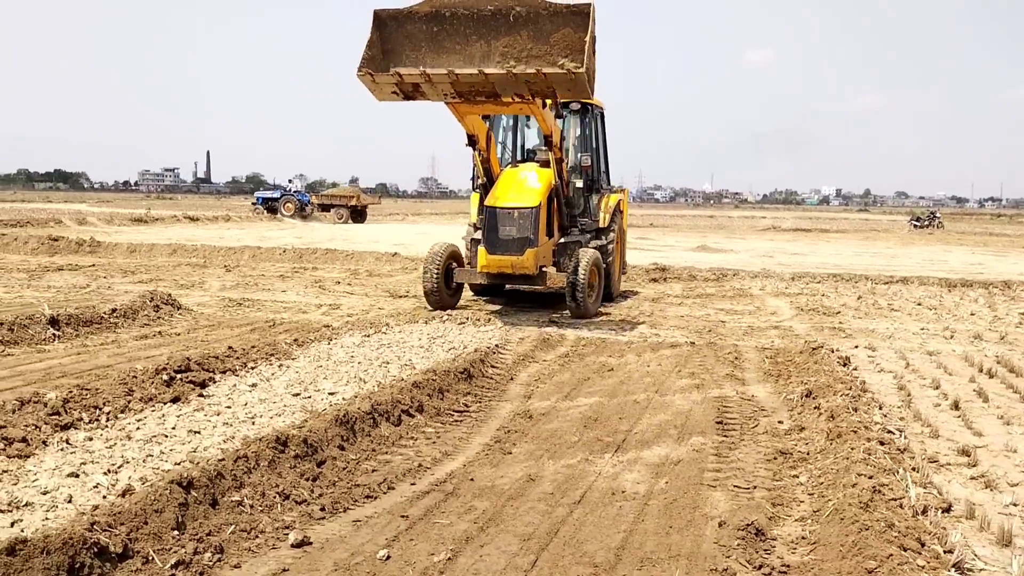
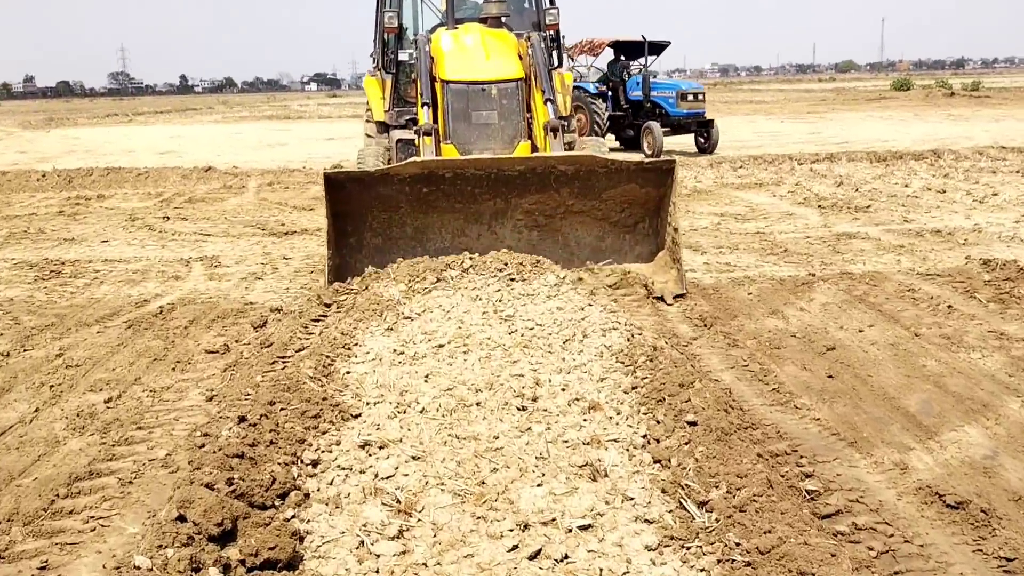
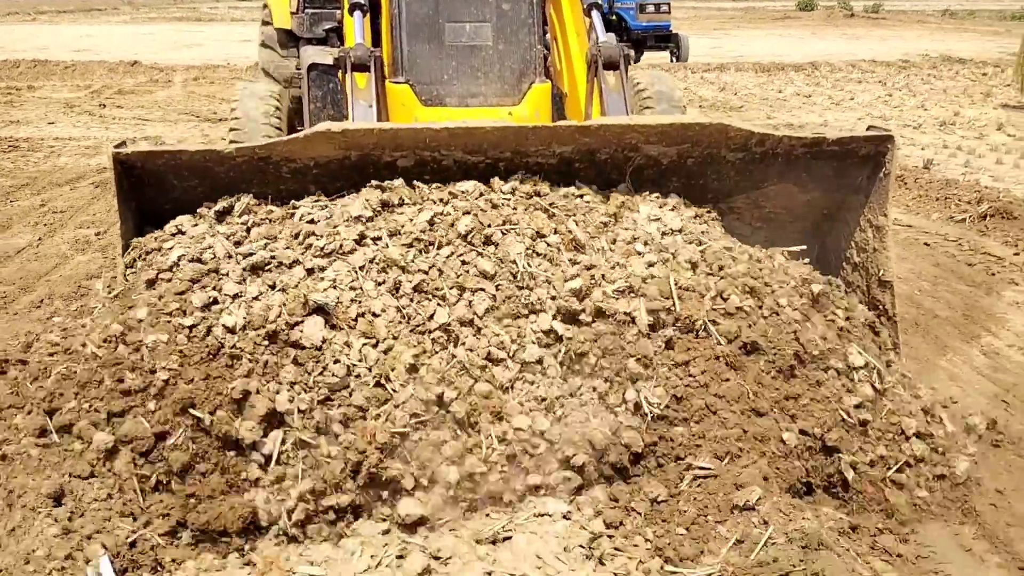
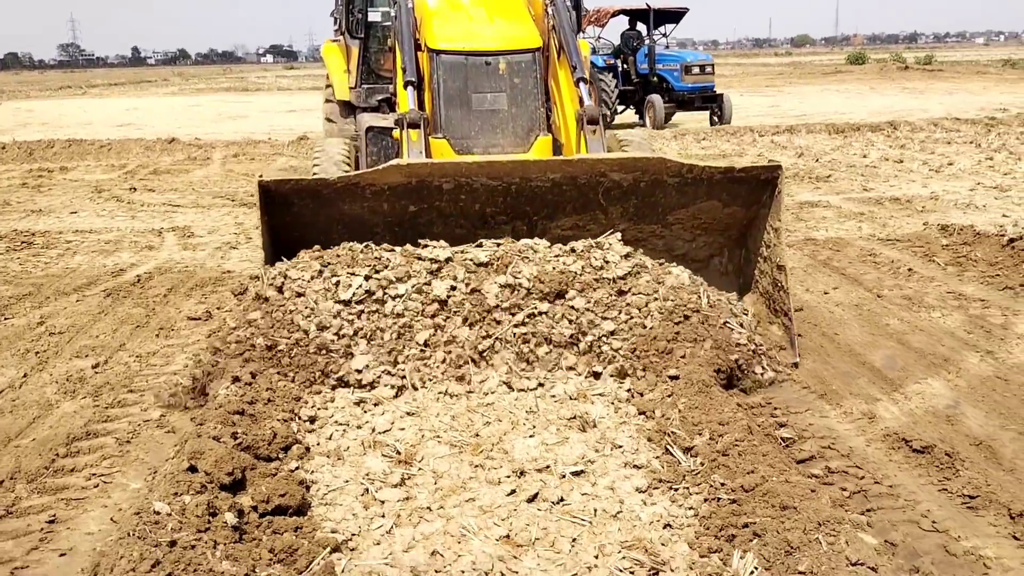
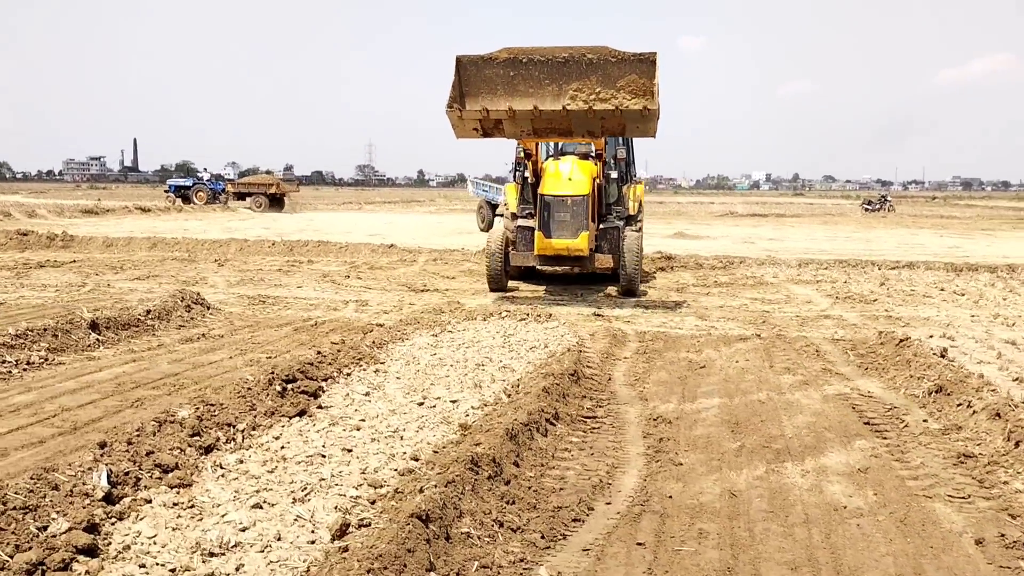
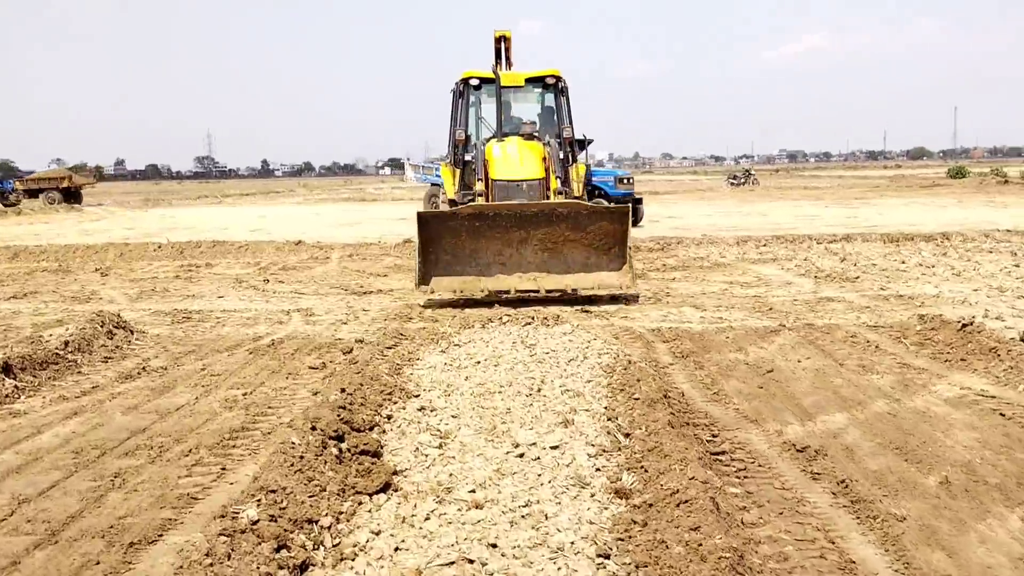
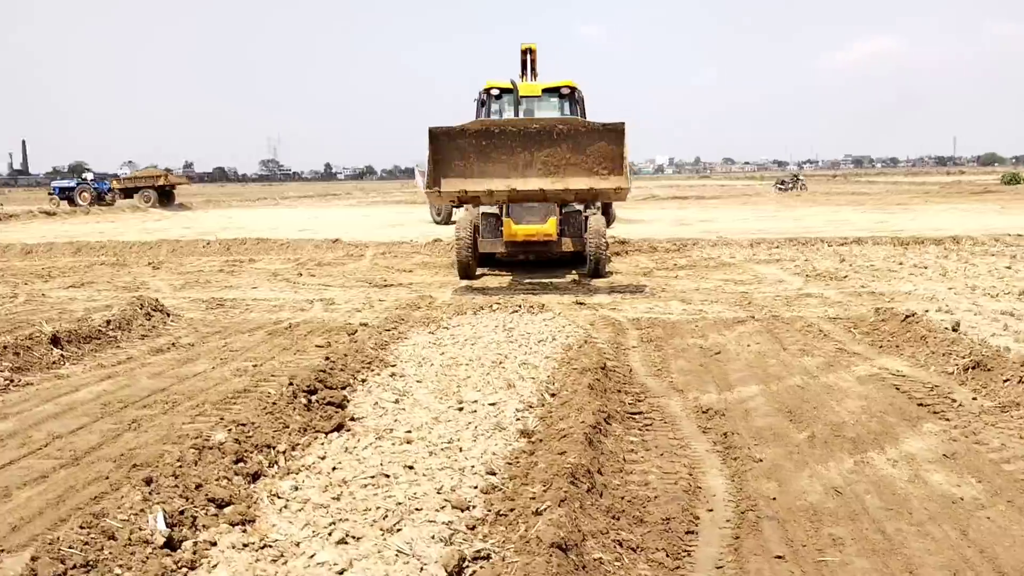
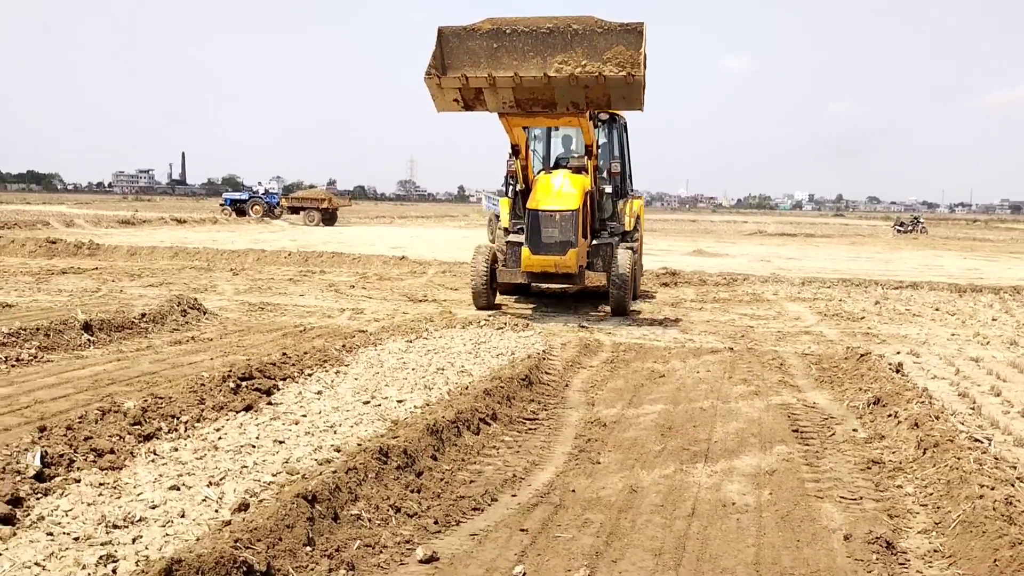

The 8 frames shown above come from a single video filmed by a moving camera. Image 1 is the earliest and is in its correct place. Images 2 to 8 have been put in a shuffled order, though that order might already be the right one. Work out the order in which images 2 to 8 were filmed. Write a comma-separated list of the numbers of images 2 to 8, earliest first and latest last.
8, 5, 7, 6, 2, 4, 3
